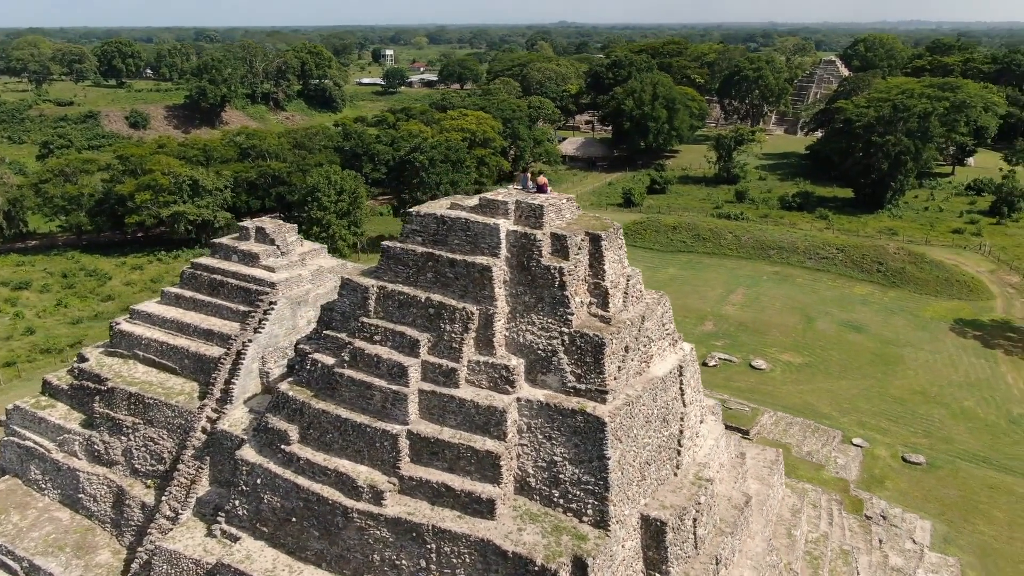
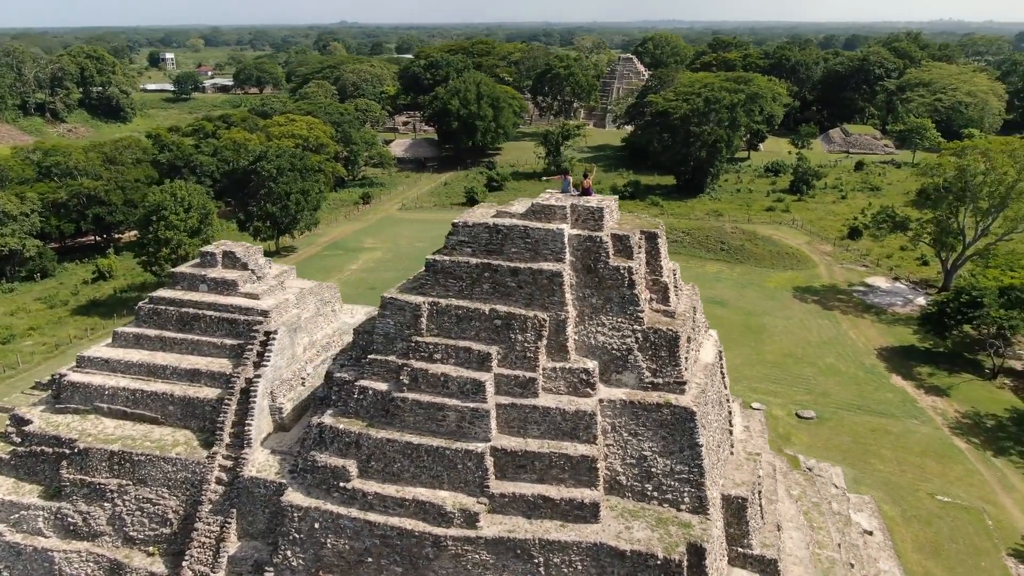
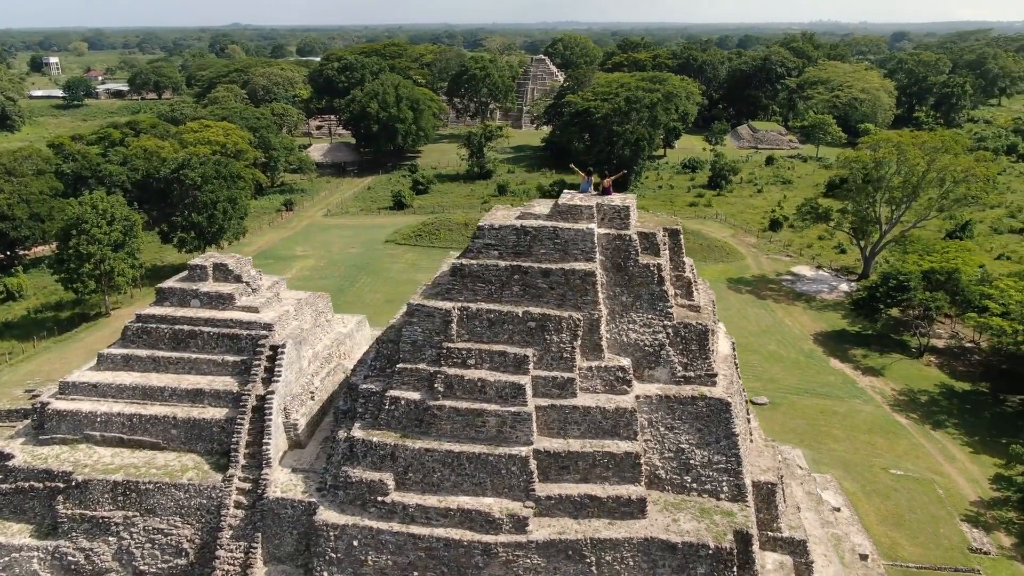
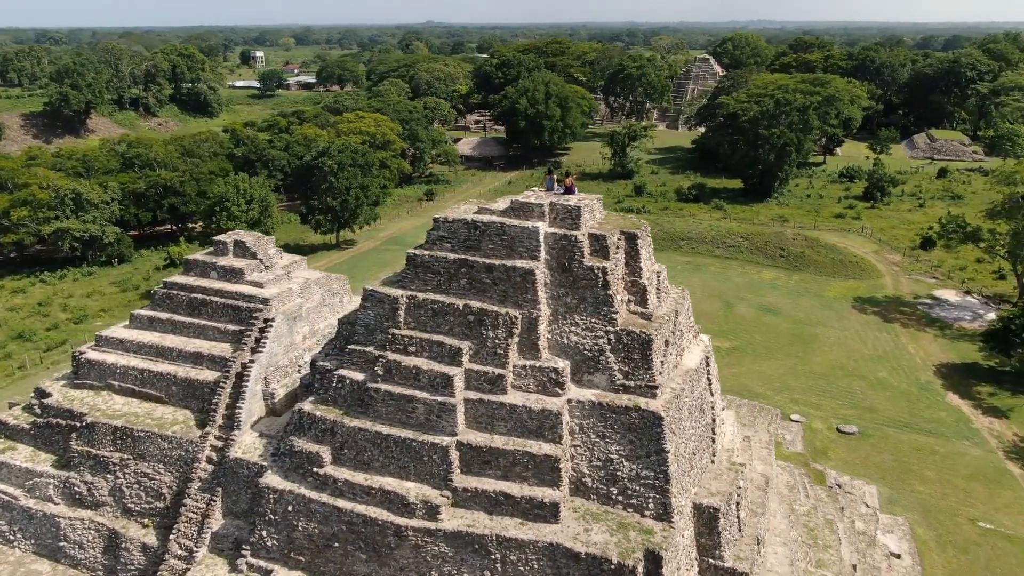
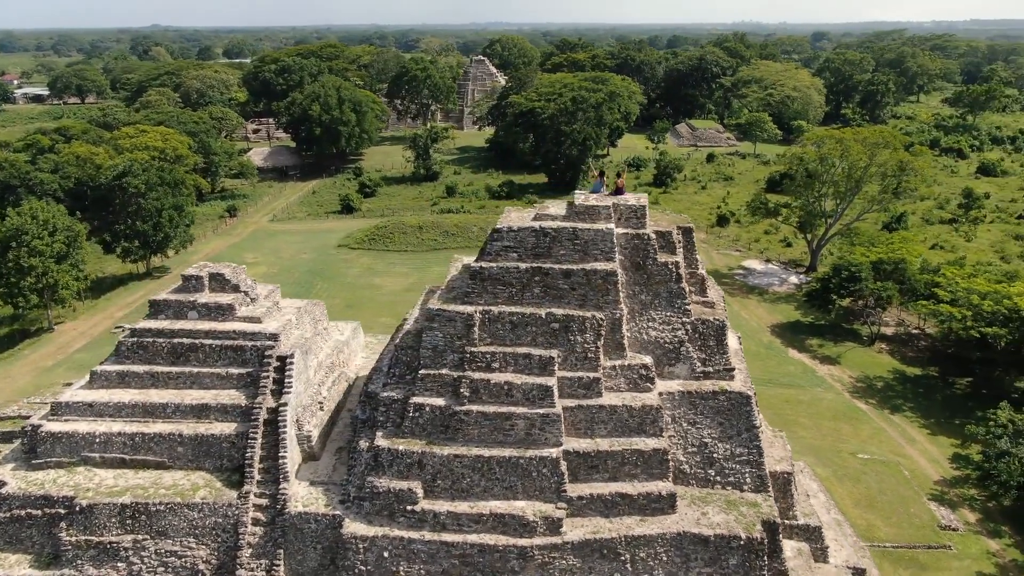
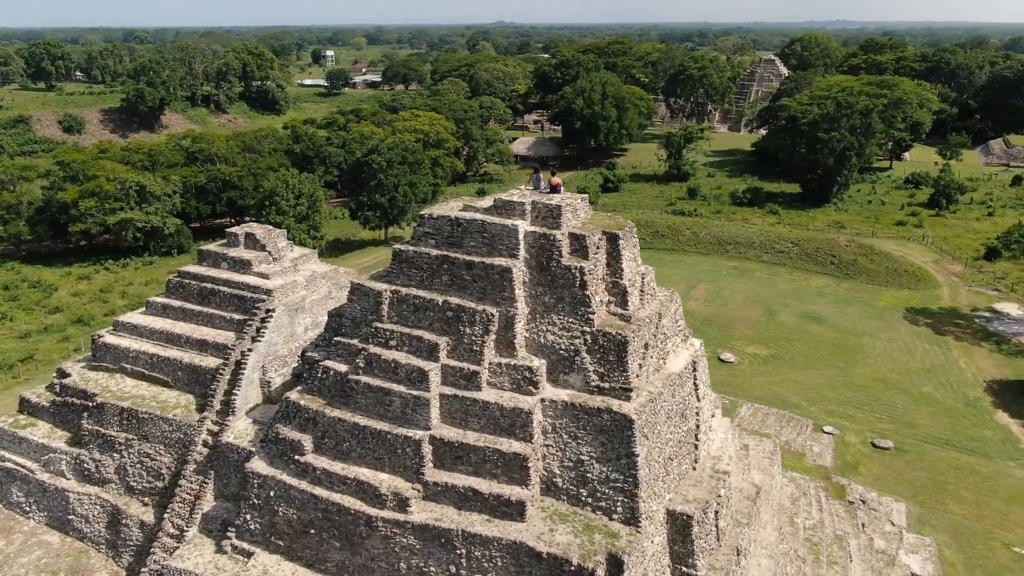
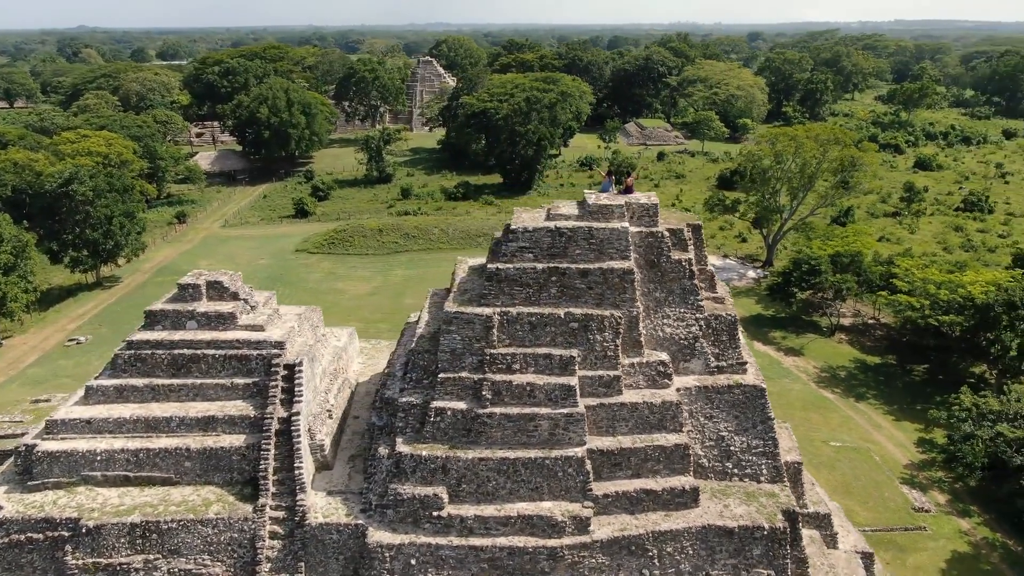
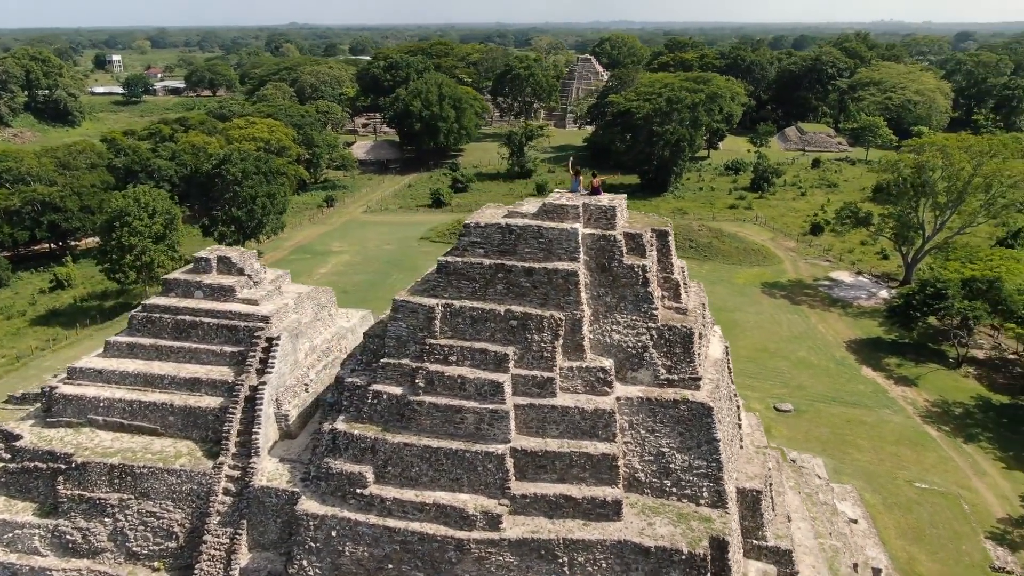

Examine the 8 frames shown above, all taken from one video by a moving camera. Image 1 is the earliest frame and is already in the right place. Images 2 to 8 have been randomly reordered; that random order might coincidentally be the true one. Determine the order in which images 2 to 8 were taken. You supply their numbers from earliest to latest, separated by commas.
6, 4, 2, 8, 3, 5, 7
